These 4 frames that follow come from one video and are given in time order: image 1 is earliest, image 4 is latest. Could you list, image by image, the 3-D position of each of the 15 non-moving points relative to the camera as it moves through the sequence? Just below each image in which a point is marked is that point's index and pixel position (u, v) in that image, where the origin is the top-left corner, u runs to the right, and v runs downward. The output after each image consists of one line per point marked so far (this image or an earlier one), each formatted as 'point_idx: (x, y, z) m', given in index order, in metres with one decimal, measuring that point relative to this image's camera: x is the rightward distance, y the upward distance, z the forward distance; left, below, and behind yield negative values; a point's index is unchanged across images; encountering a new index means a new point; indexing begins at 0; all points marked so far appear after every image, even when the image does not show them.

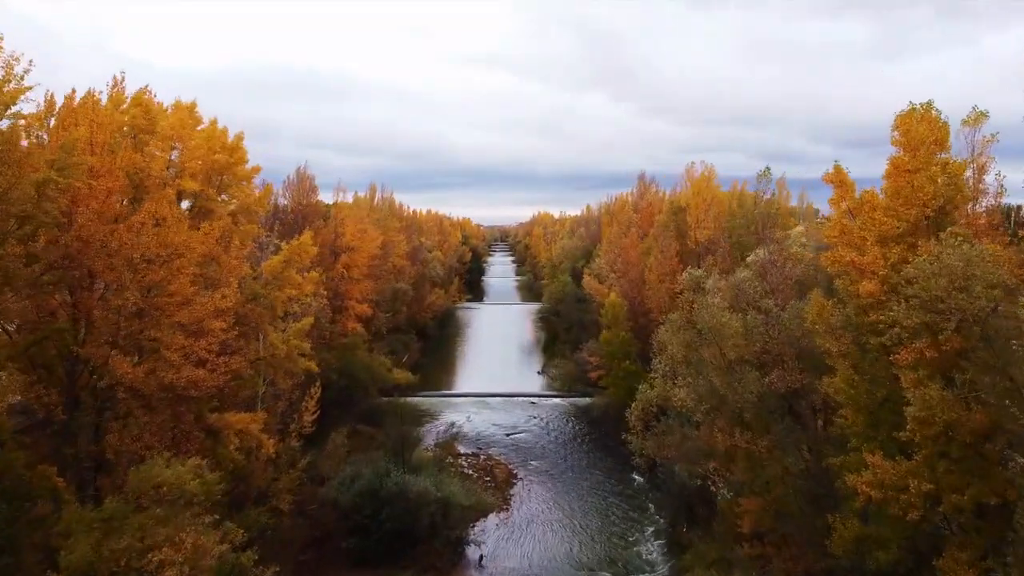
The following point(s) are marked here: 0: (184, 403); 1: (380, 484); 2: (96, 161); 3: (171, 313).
0: (-6.2, -2.2, +12.2) m
1: (-4.0, -6.0, +19.8) m
2: (-7.7, +2.4, +12.0) m
3: (-6.0, -0.4, +11.5) m
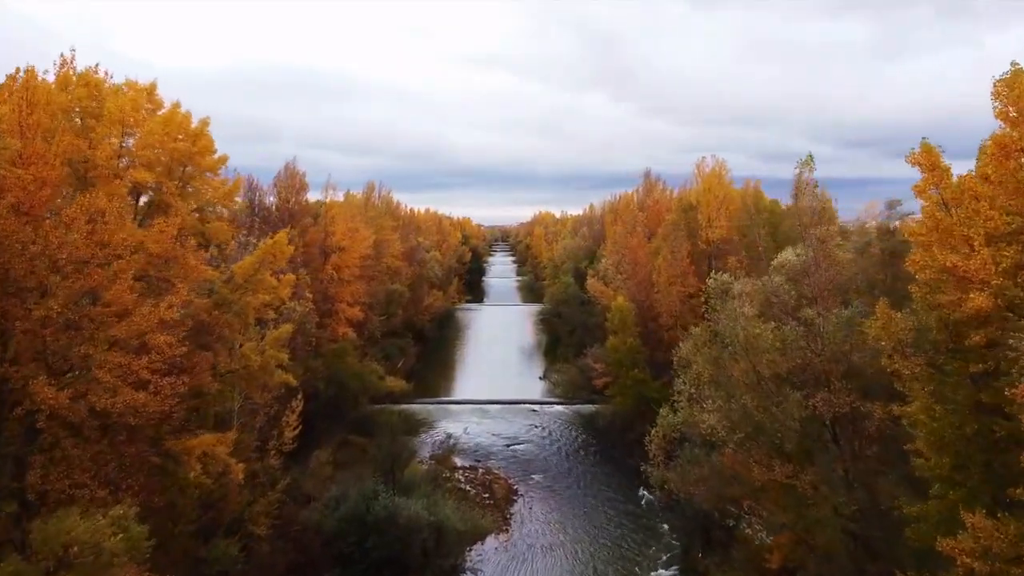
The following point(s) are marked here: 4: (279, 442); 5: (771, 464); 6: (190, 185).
0: (-6.2, -2.3, +10.4) m
1: (-4.0, -6.1, +18.0) m
2: (-7.7, +2.2, +10.2) m
3: (-6.1, -0.5, +9.7) m
4: (-6.8, -4.5, +19.0) m
5: (+4.4, -3.0, +11.0) m
6: (-7.1, +2.3, +14.3) m
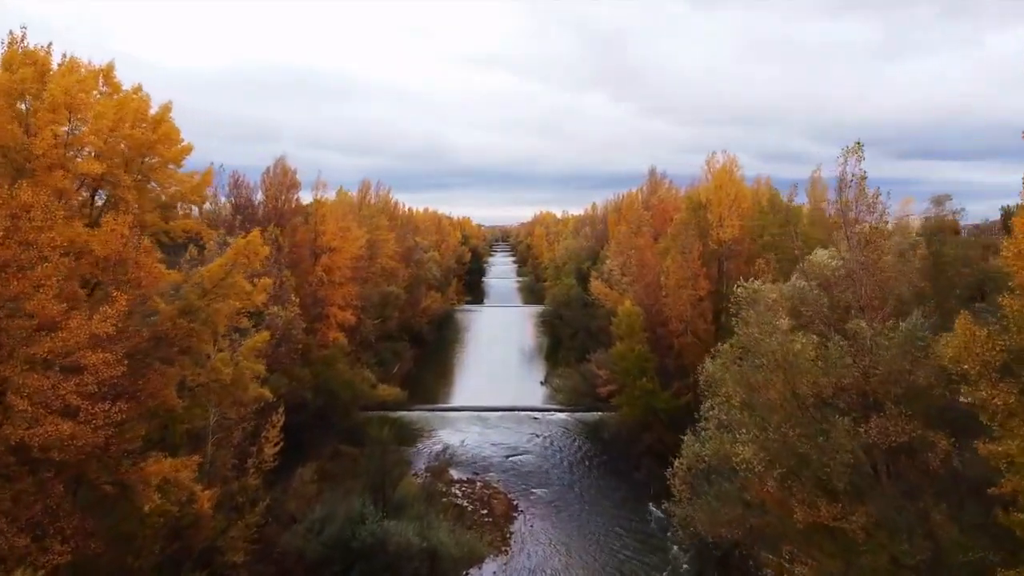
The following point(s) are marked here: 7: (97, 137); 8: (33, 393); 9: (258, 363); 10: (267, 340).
0: (-6.2, -2.4, +8.9) m
1: (-4.1, -6.2, +16.5) m
2: (-7.7, +2.1, +8.7) m
3: (-6.1, -0.7, +8.2) m
4: (-6.8, -4.6, +17.4) m
5: (+4.4, -3.1, +9.5) m
6: (-7.1, +2.2, +12.8) m
7: (-7.4, +2.7, +11.5) m
8: (-5.8, -1.3, +7.9) m
9: (-6.1, -1.8, +15.4) m
10: (-5.7, -1.2, +15.1) m
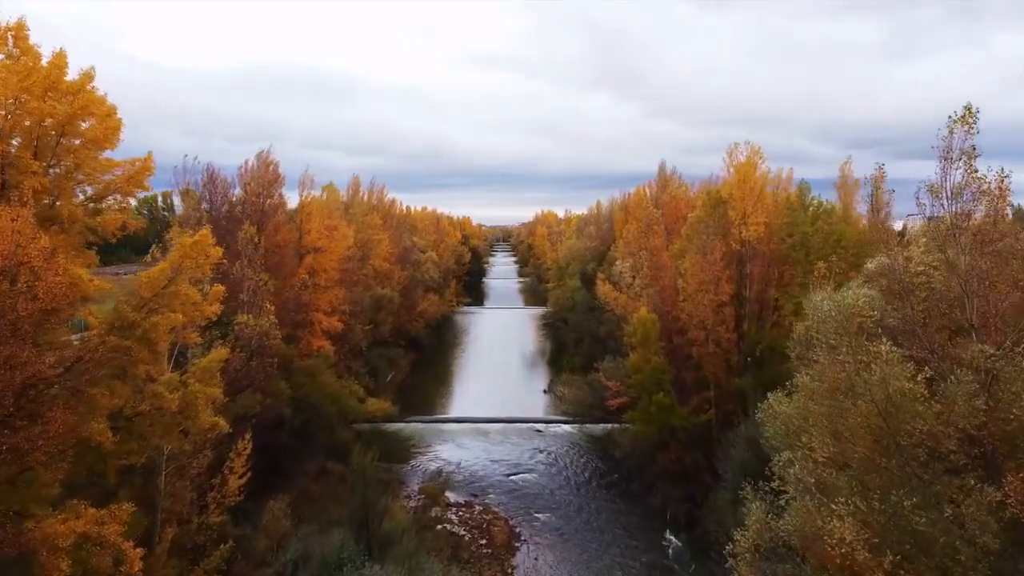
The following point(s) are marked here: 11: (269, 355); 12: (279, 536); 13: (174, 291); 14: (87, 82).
0: (-6.2, -2.6, +6.5) m
1: (-4.0, -6.4, +14.1) m
2: (-7.6, +2.0, +6.3) m
3: (-6.0, -0.8, +5.8) m
4: (-6.8, -4.8, +15.1) m
5: (+4.5, -3.3, +7.1) m
6: (-7.1, +2.0, +10.4) m
7: (-7.3, +2.5, +9.1) m
8: (-5.8, -1.4, +5.5) m
9: (-6.0, -2.0, +13.0) m
10: (-5.6, -1.4, +12.7) m
11: (-7.1, -2.0, +18.8) m
12: (-5.9, -6.3, +16.4) m
13: (-5.8, 0.0, +11.2) m
14: (-6.6, +3.2, +10.0) m
